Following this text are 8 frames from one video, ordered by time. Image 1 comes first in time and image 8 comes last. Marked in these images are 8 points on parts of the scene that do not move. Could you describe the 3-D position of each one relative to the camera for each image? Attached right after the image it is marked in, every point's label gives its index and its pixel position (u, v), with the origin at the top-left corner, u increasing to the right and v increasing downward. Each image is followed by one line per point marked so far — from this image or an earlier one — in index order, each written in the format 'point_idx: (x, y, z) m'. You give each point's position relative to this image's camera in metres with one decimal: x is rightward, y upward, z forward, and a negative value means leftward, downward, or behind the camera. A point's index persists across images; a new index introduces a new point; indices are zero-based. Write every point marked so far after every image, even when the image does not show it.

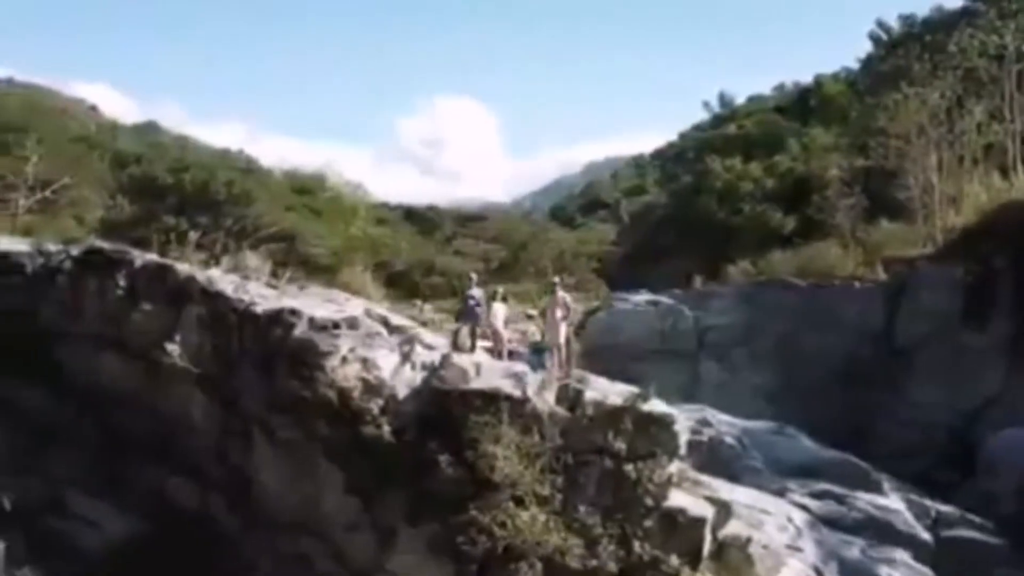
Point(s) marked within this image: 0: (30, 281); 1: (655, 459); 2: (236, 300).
0: (-4.9, +0.1, +12.6) m
1: (+1.3, -1.4, +10.5) m
2: (-2.6, -0.1, +11.5) m
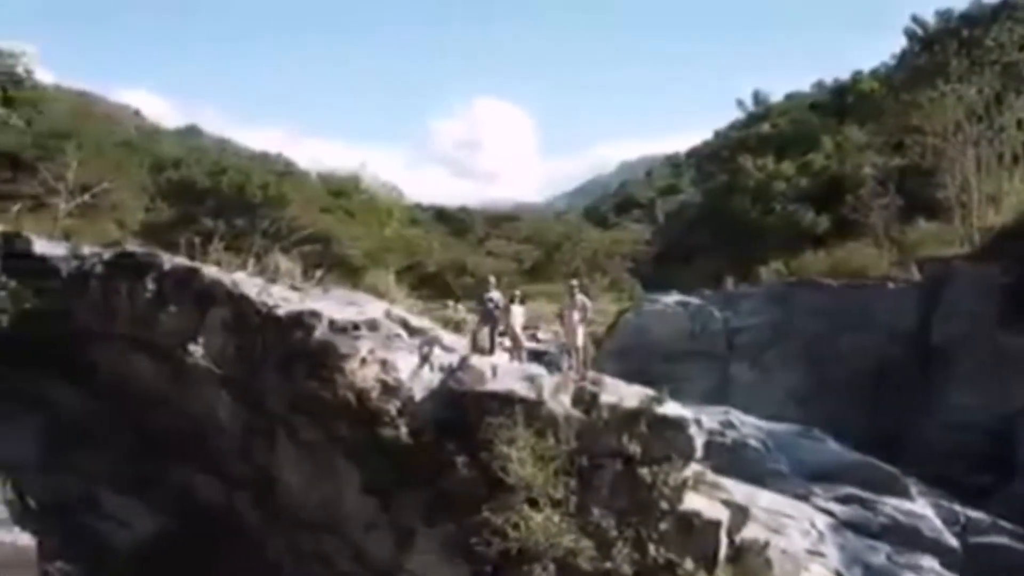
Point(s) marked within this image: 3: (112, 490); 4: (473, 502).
0: (-4.7, 0.0, +13.0) m
1: (+1.4, -1.5, +10.7) m
2: (-2.4, -0.1, +11.8) m
3: (-4.0, -2.0, +12.2) m
4: (-0.3, -1.8, +10.6) m
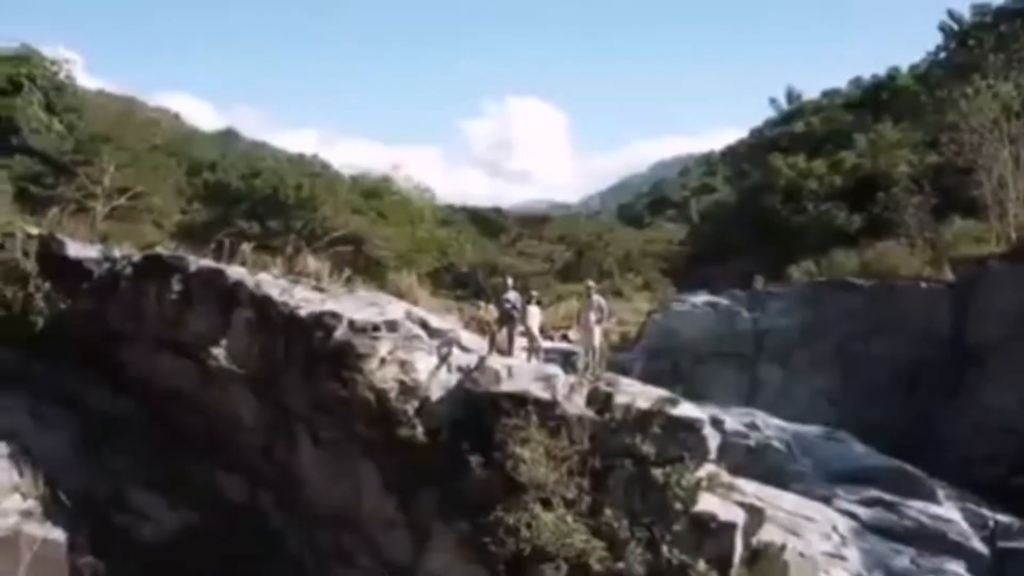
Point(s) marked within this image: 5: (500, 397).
0: (-4.5, 0.0, +13.4) m
1: (+1.5, -1.5, +10.8) m
2: (-2.3, -0.1, +12.1) m
3: (-3.8, -2.0, +12.5) m
4: (-0.2, -1.9, +10.8) m
5: (-0.1, -1.0, +11.1) m
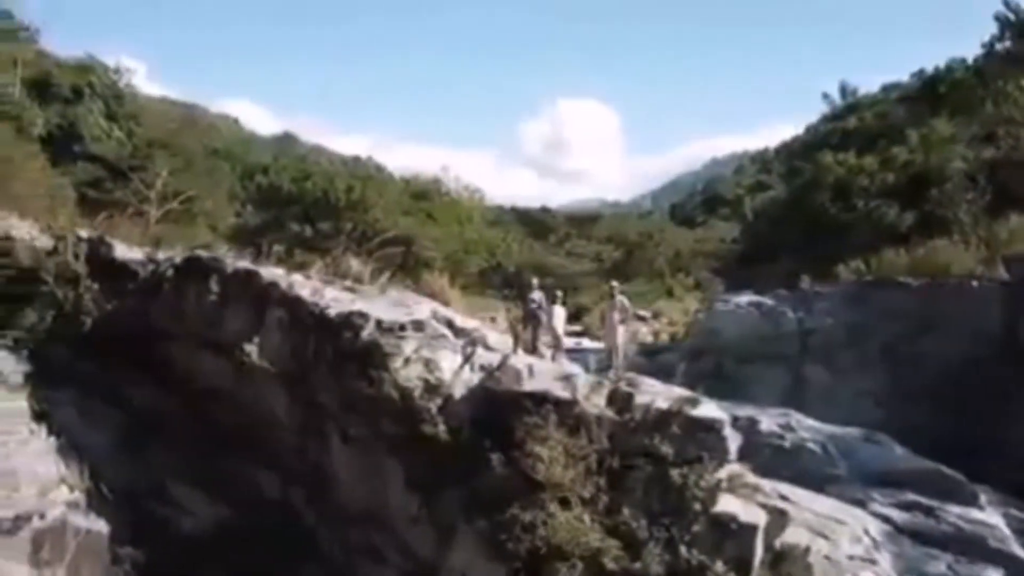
0: (-4.1, 0.0, +14.0) m
1: (+1.7, -1.6, +11.0) m
2: (-2.0, -0.2, +12.5) m
3: (-3.5, -2.0, +13.0) m
4: (0.0, -1.9, +11.1) m
5: (+0.1, -1.0, +11.4) m
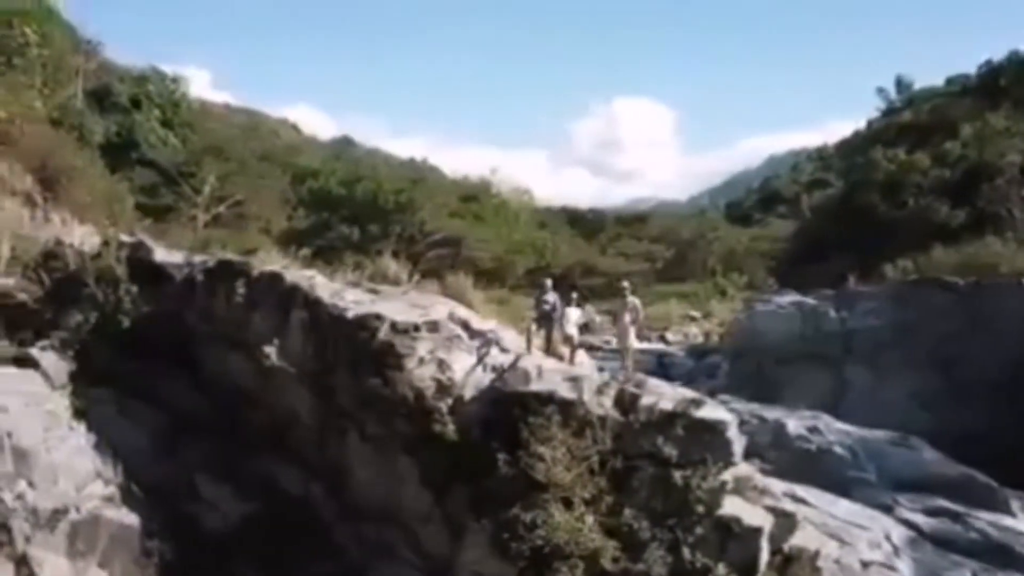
0: (-3.9, 0.0, +14.5) m
1: (+1.7, -1.6, +11.2) m
2: (-1.9, -0.2, +12.9) m
3: (-3.3, -2.1, +13.6) m
4: (0.0, -1.9, +11.4) m
5: (+0.1, -1.0, +11.6) m
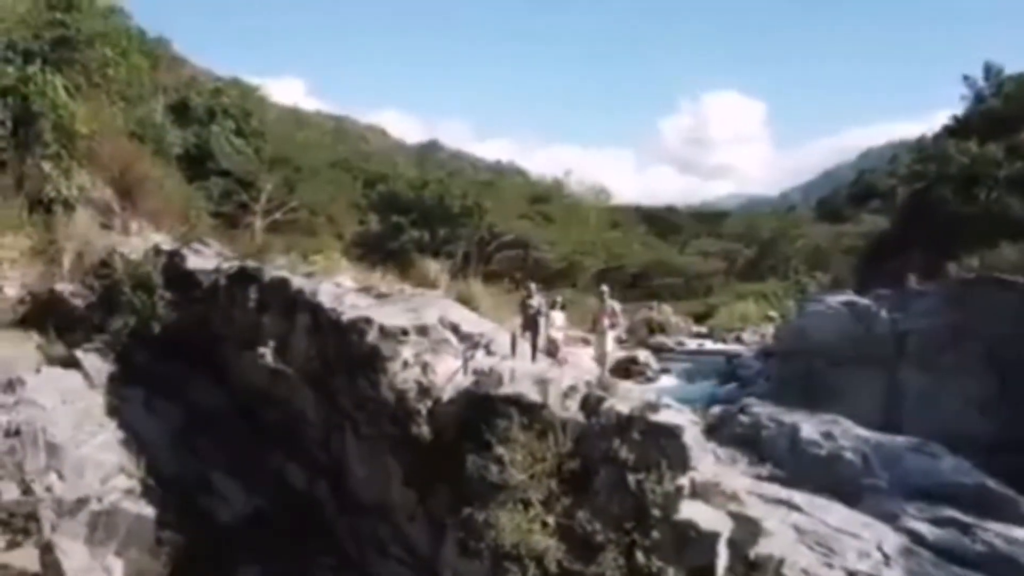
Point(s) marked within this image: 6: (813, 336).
0: (-3.8, -0.1, +15.4) m
1: (+1.3, -1.6, +11.3) m
2: (-2.0, -0.3, +13.5) m
3: (-3.3, -2.1, +14.4) m
4: (-0.3, -2.0, +11.7) m
5: (-0.2, -1.1, +12.0) m
6: (+5.0, -0.8, +20.2) m
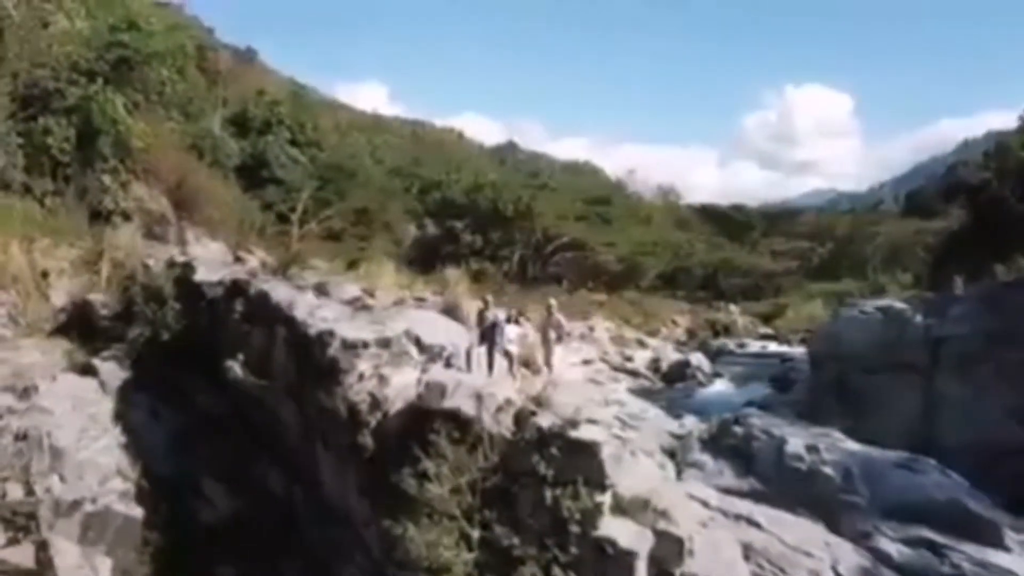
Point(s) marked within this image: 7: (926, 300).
0: (-3.9, -0.2, +16.0) m
1: (+0.6, -1.8, +11.3) m
2: (-2.4, -0.4, +13.9) m
3: (-3.6, -2.3, +15.0) m
4: (-1.0, -2.1, +11.9) m
5: (-0.8, -1.2, +12.1) m
6: (+5.5, -0.8, +19.5) m
7: (+6.6, -0.2, +19.3) m
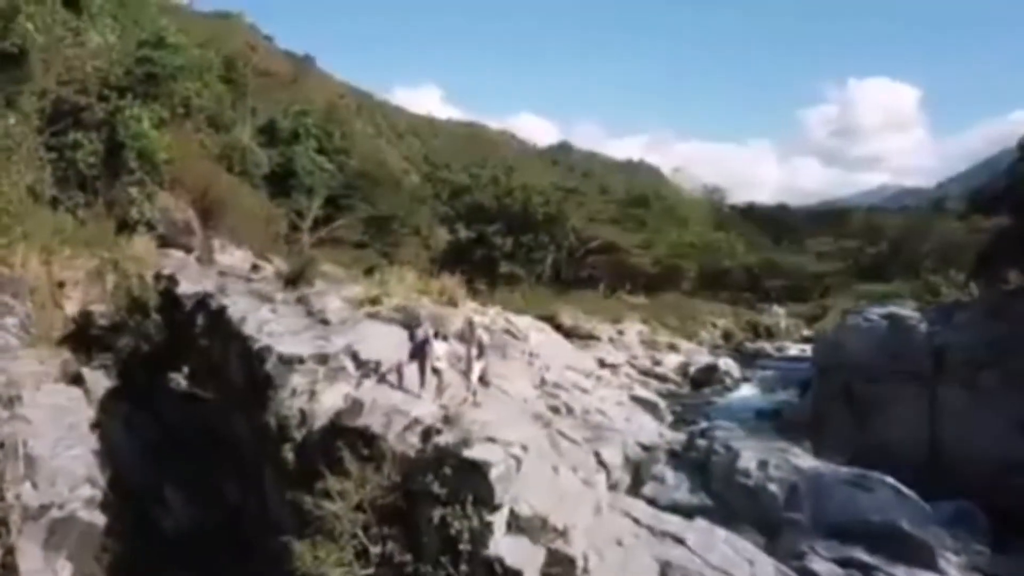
0: (-4.2, -0.4, +16.4) m
1: (-0.4, -1.9, +11.1) m
2: (-3.0, -0.5, +14.1) m
3: (-4.1, -2.4, +15.3) m
4: (-1.9, -2.3, +11.9) m
5: (-1.7, -1.4, +12.1) m
6: (+5.6, -0.9, +18.6) m
7: (+6.6, -0.2, +18.3) m
